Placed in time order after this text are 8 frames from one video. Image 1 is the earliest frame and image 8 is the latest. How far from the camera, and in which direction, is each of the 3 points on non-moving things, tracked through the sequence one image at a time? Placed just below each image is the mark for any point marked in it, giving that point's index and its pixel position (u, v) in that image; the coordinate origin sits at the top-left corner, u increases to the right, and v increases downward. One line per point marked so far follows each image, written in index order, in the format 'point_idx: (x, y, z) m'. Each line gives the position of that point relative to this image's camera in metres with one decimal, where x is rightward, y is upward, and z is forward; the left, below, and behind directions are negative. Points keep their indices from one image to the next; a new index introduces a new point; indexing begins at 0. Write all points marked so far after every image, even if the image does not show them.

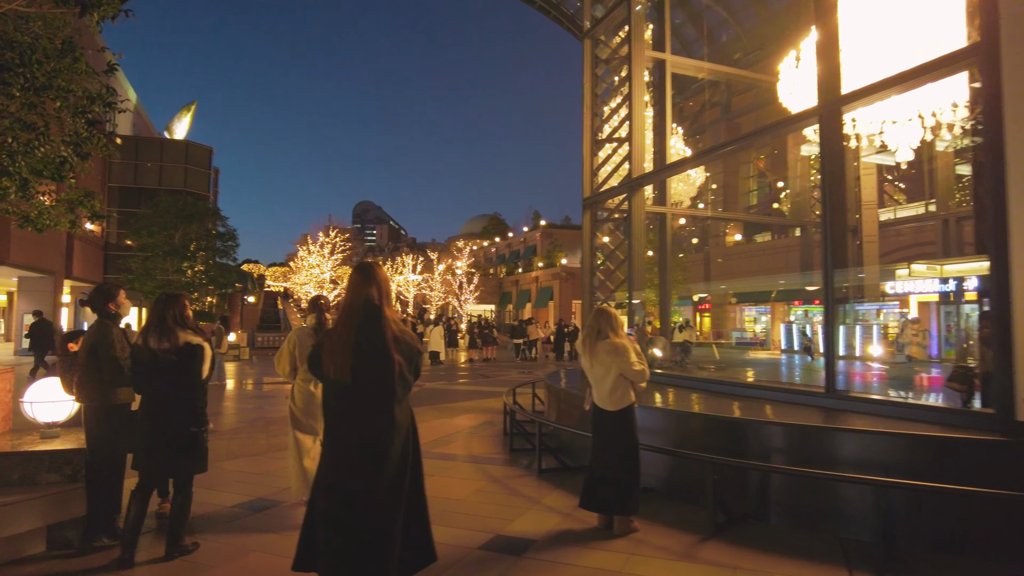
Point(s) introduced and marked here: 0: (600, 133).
0: (+1.6, +2.8, +11.6) m
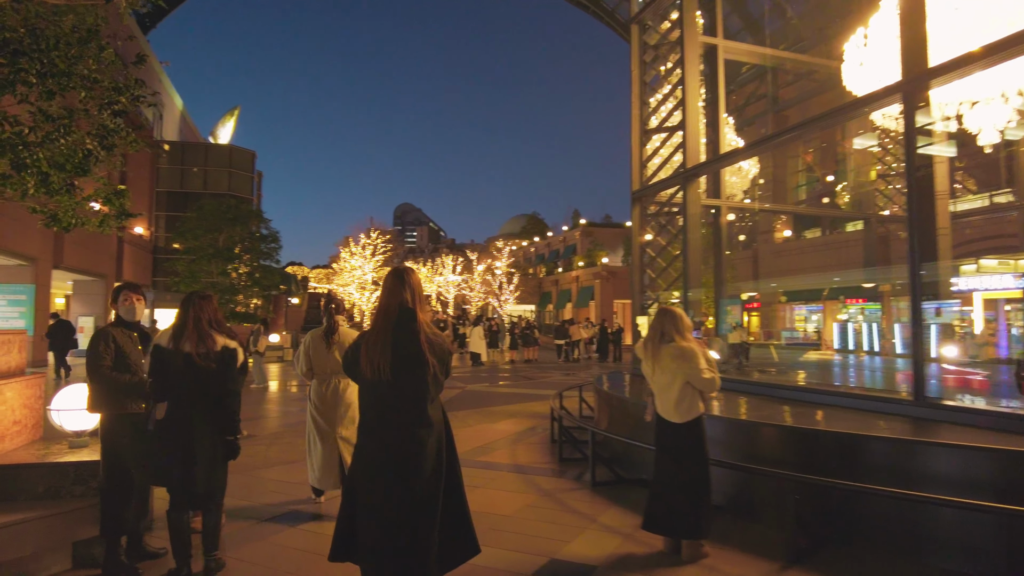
0: (+2.3, +2.8, +11.1) m
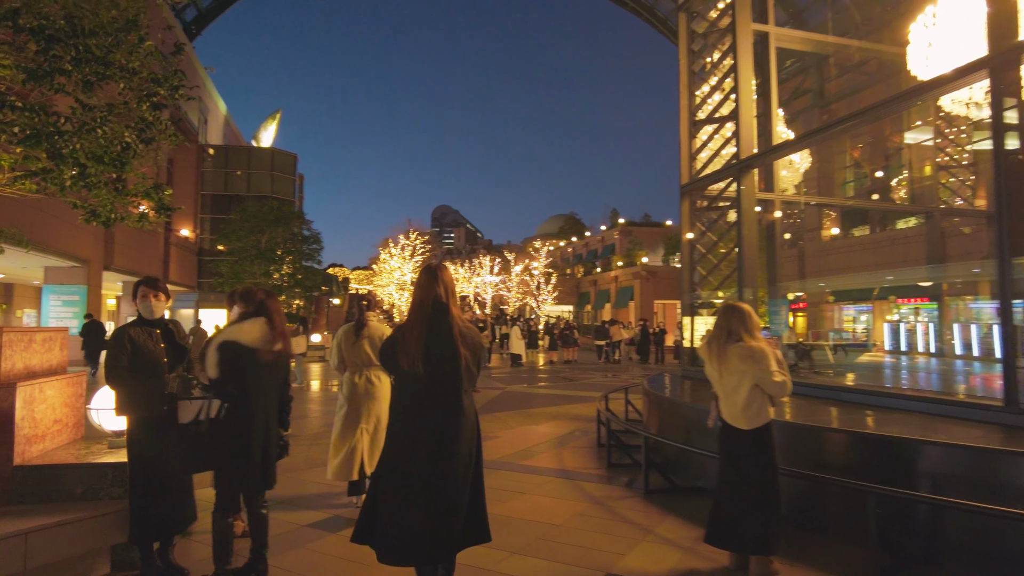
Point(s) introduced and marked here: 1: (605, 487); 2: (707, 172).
0: (+3.0, +2.8, +10.6) m
1: (+0.9, -1.9, +6.2) m
2: (+3.0, +1.8, +10.1) m
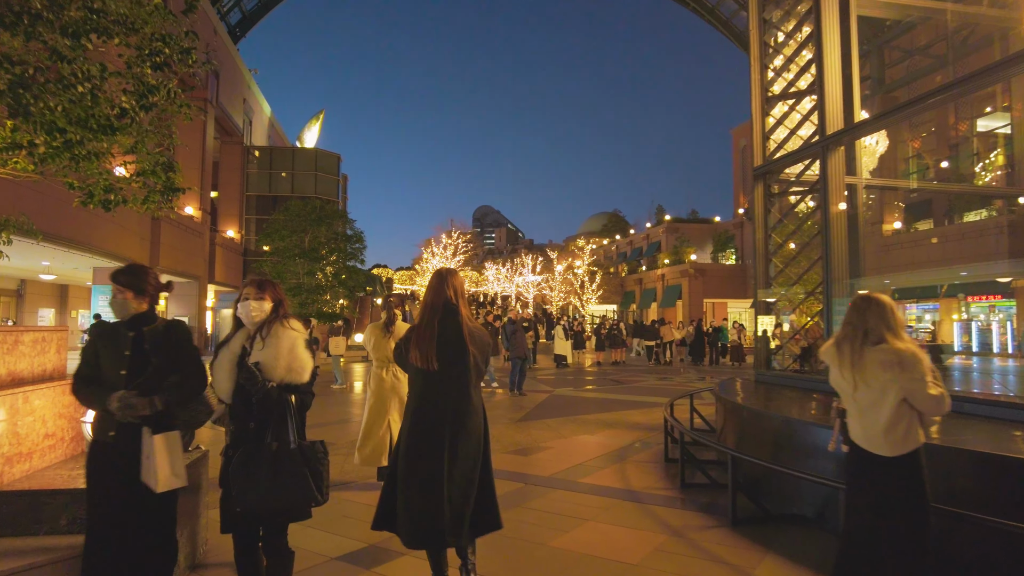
0: (+3.8, +2.9, +9.6) m
1: (+1.4, -1.8, +5.3) m
2: (+3.7, +1.9, +9.1) m
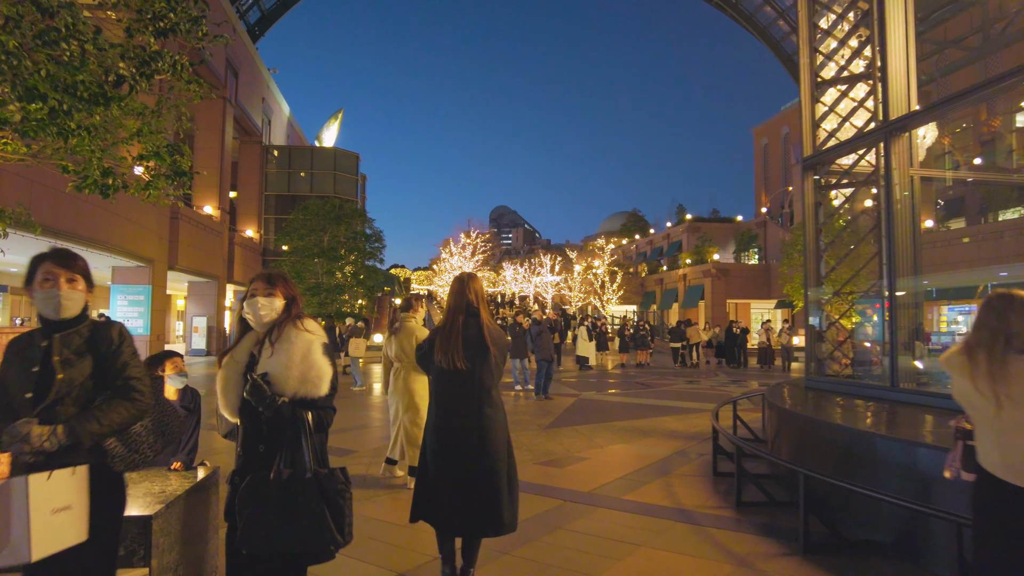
0: (+4.2, +2.9, +9.0) m
1: (+1.7, -1.8, +4.7) m
2: (+4.1, +1.9, +8.5) m
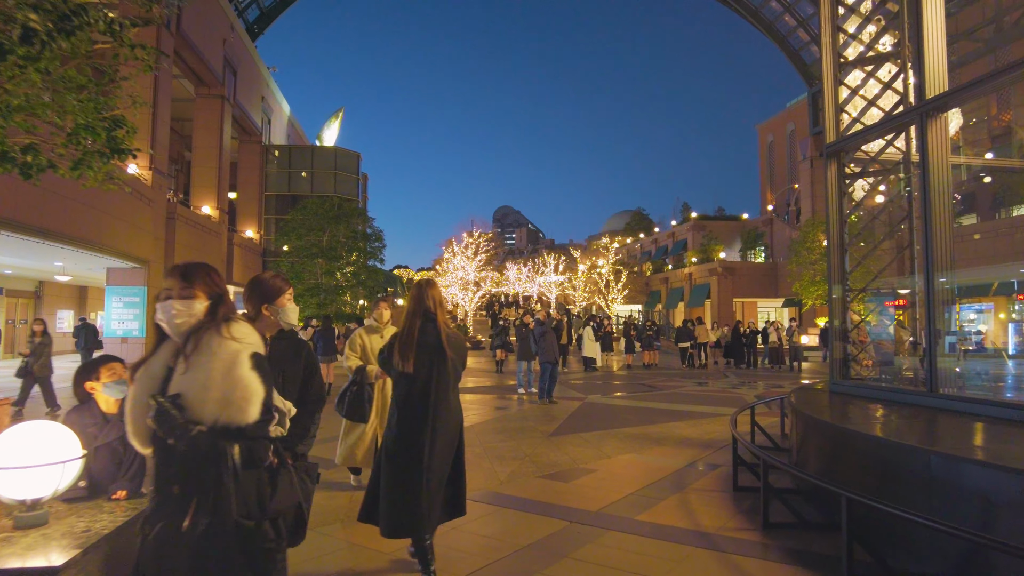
0: (+4.2, +2.9, +8.4) m
1: (+1.7, -1.8, +4.2) m
2: (+4.1, +1.9, +7.9) m
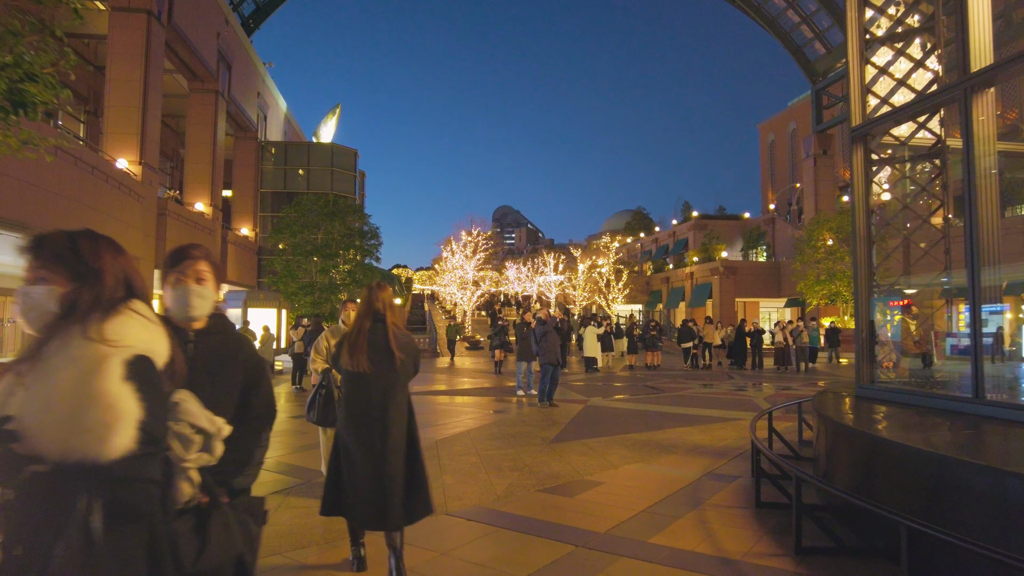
0: (+4.2, +3.0, +7.8) m
1: (+1.7, -1.7, +3.6) m
2: (+4.1, +2.0, +7.3) m
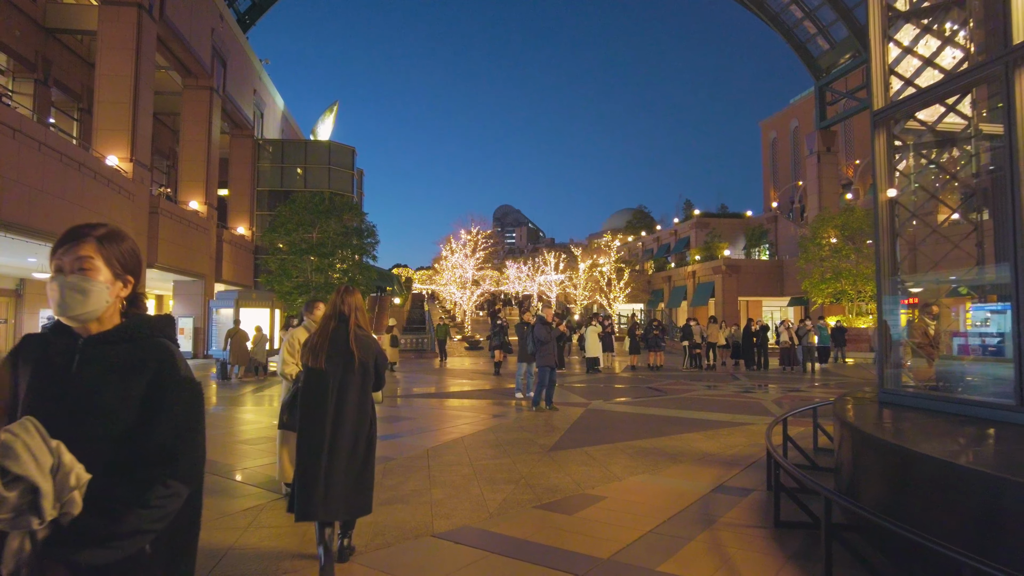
0: (+4.1, +3.0, +7.3) m
1: (+1.6, -1.7, +3.0) m
2: (+4.1, +2.0, +6.8) m
